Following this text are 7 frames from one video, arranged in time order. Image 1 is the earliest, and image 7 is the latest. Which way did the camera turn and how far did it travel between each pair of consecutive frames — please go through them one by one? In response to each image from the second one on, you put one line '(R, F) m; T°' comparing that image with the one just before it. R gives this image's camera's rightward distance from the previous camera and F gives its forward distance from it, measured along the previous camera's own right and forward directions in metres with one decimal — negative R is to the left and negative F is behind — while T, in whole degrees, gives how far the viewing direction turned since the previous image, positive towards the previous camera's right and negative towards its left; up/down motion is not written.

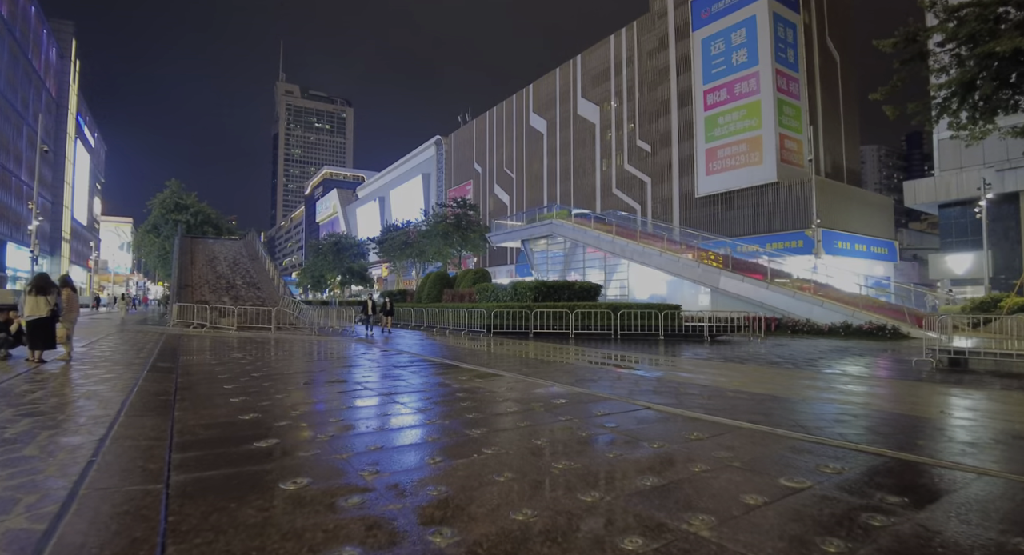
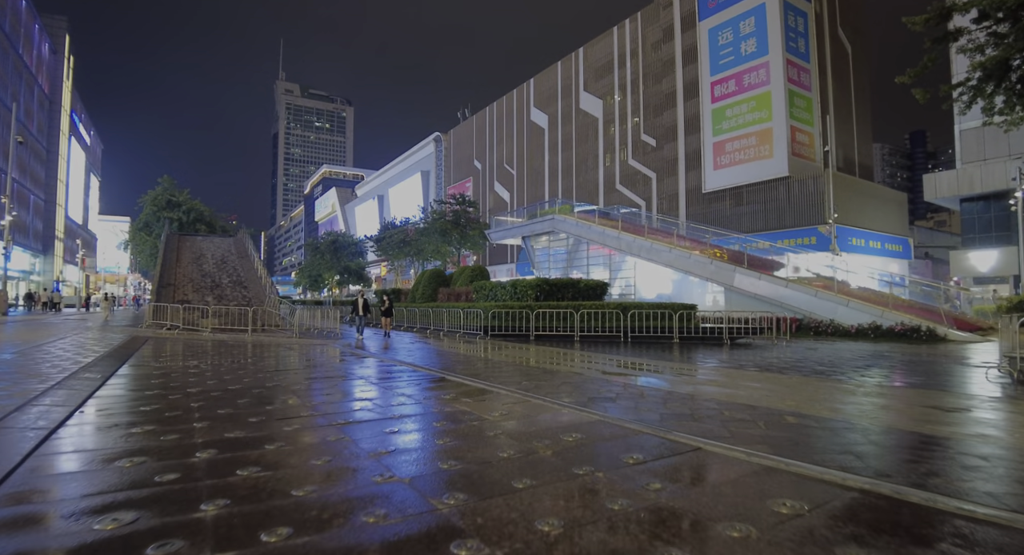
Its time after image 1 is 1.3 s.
(0.0, +1.4) m; 0°
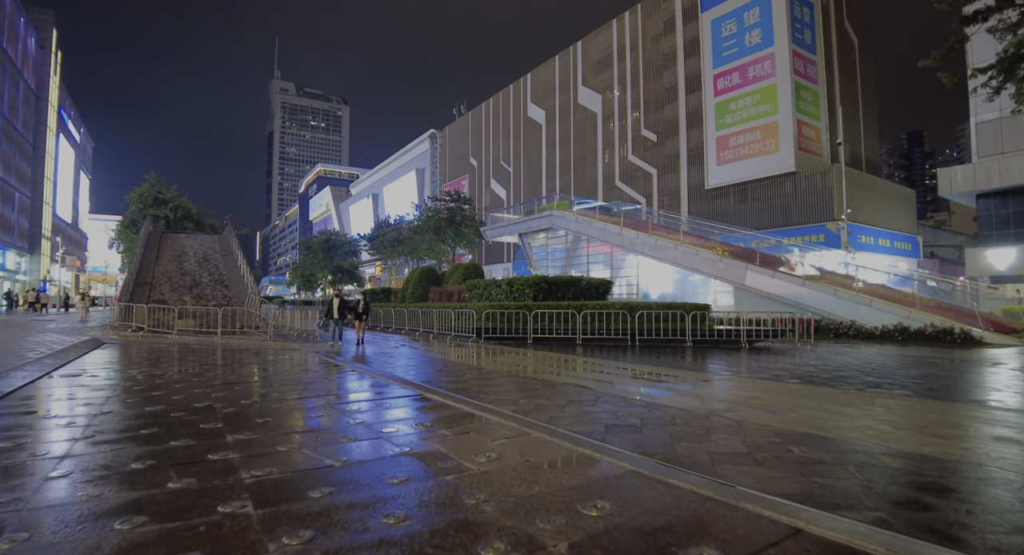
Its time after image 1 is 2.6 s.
(0.0, +1.3) m; 0°
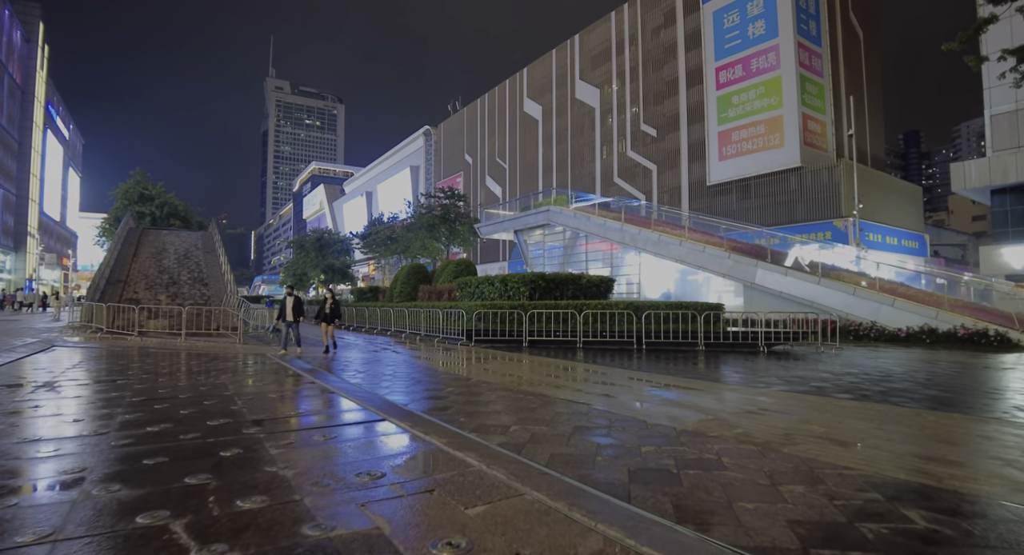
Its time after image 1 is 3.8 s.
(+0.1, +1.2) m; 0°
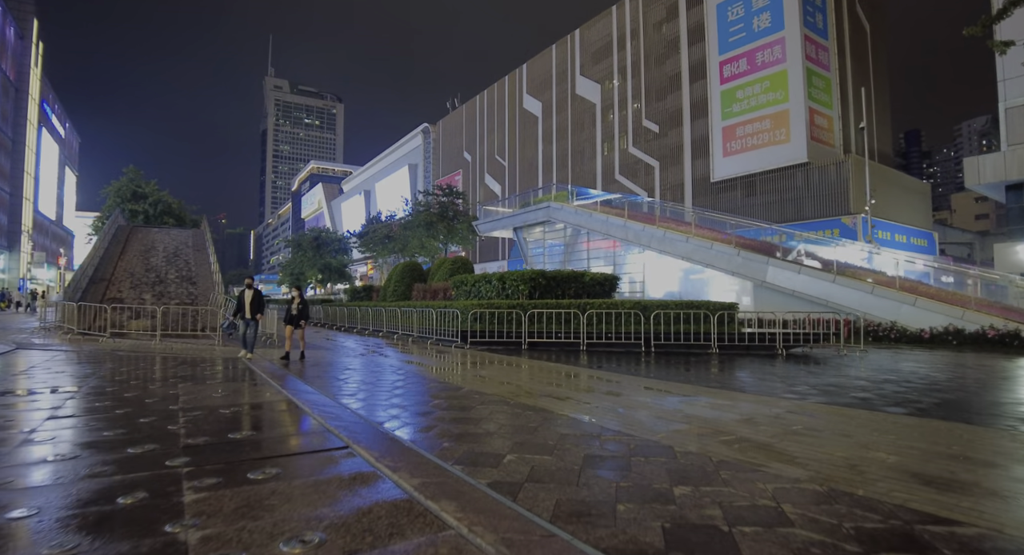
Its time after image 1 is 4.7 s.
(0.0, +0.8) m; 0°
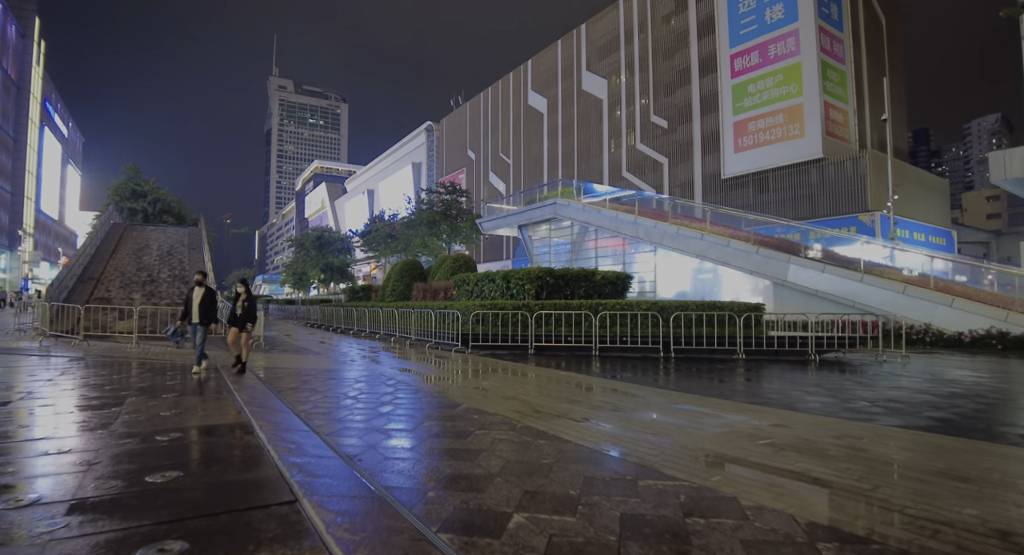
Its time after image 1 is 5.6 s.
(0.0, +0.9) m; 0°
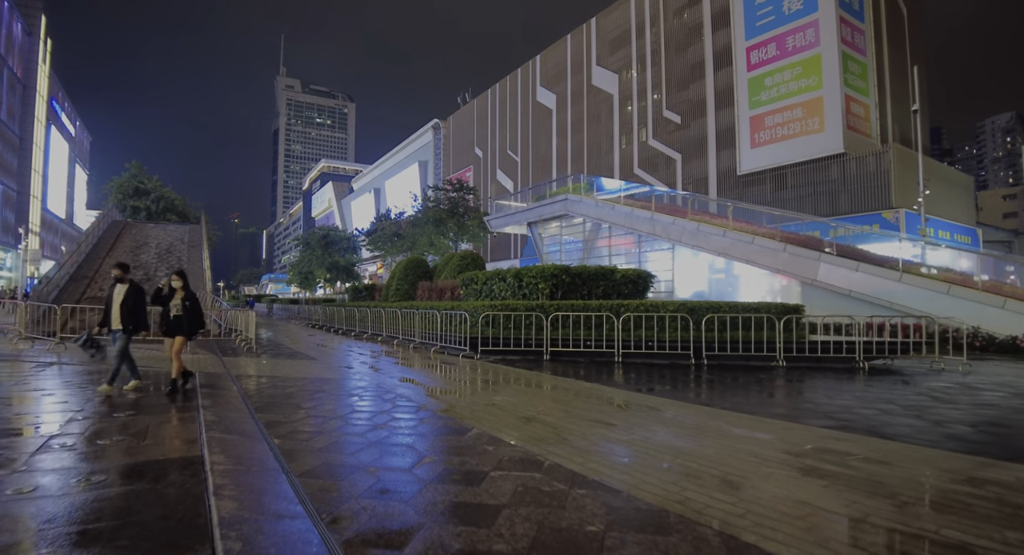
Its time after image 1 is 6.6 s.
(-0.1, +0.9) m; -1°
